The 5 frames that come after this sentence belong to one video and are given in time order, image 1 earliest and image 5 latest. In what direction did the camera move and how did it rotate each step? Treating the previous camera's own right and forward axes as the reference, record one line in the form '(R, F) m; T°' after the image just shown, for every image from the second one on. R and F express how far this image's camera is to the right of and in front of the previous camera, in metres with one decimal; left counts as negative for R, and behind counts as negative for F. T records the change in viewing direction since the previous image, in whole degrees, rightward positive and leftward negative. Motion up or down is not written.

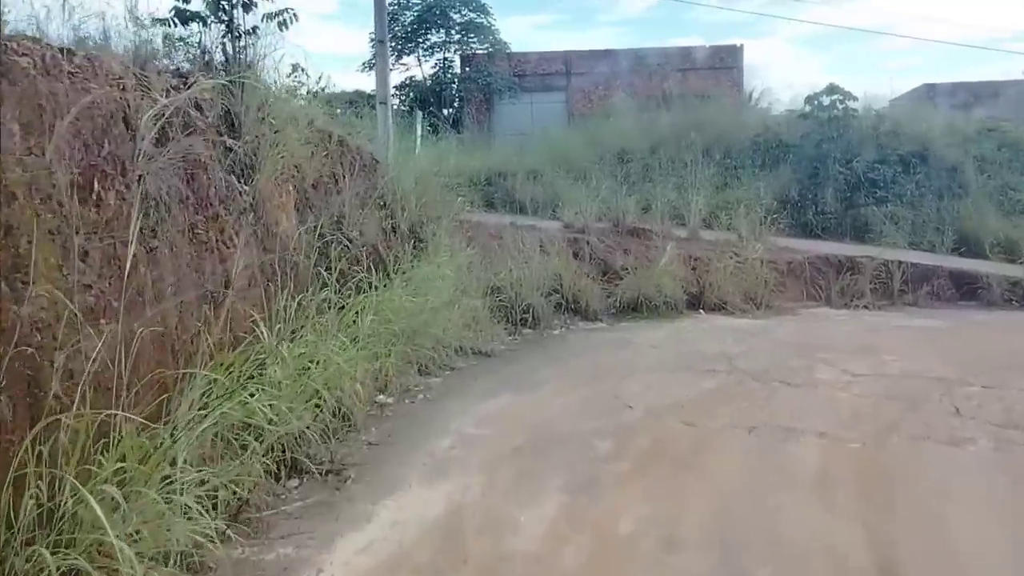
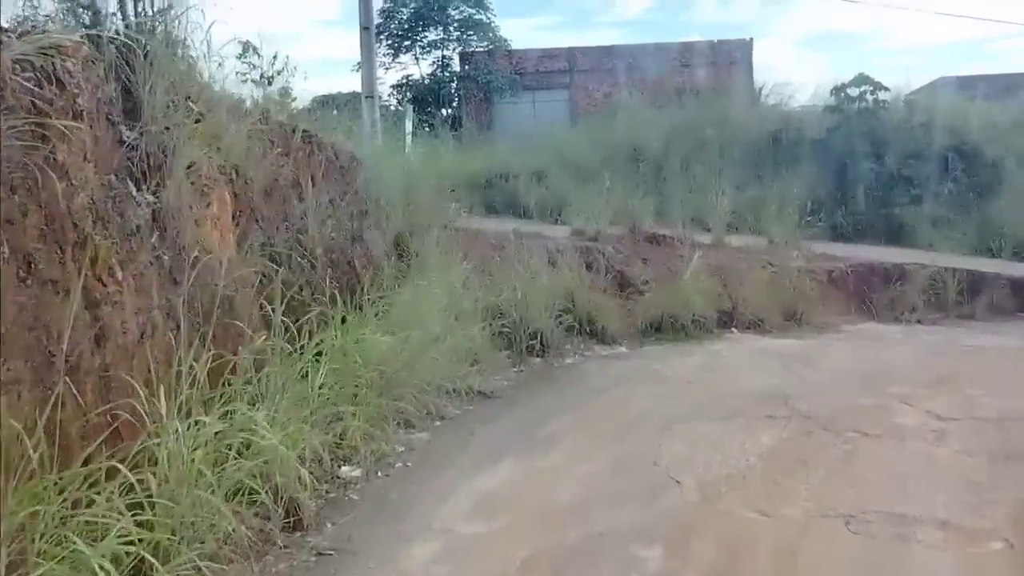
(0.0, +1.0) m; 0°
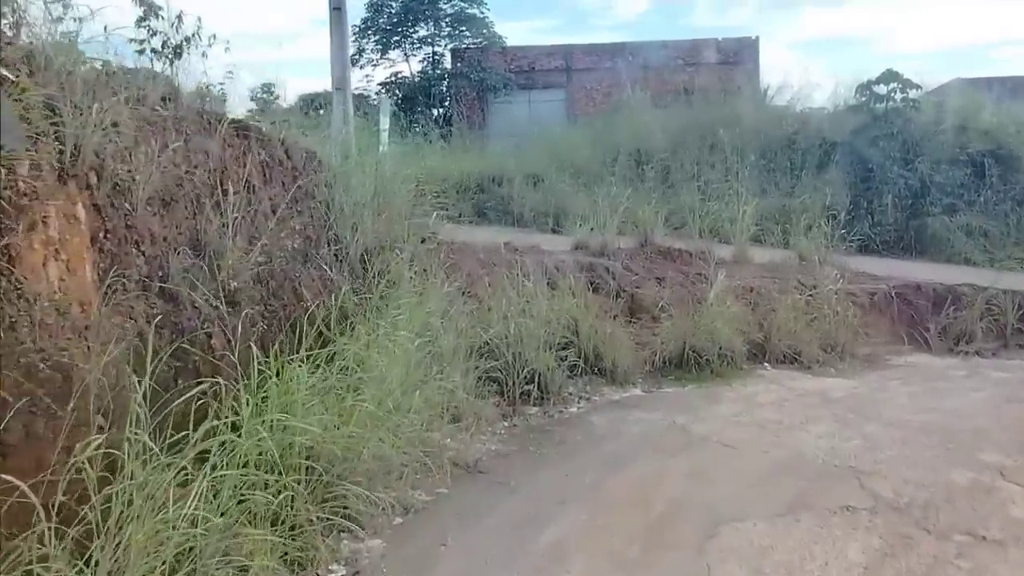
(0.0, +1.1) m; 0°
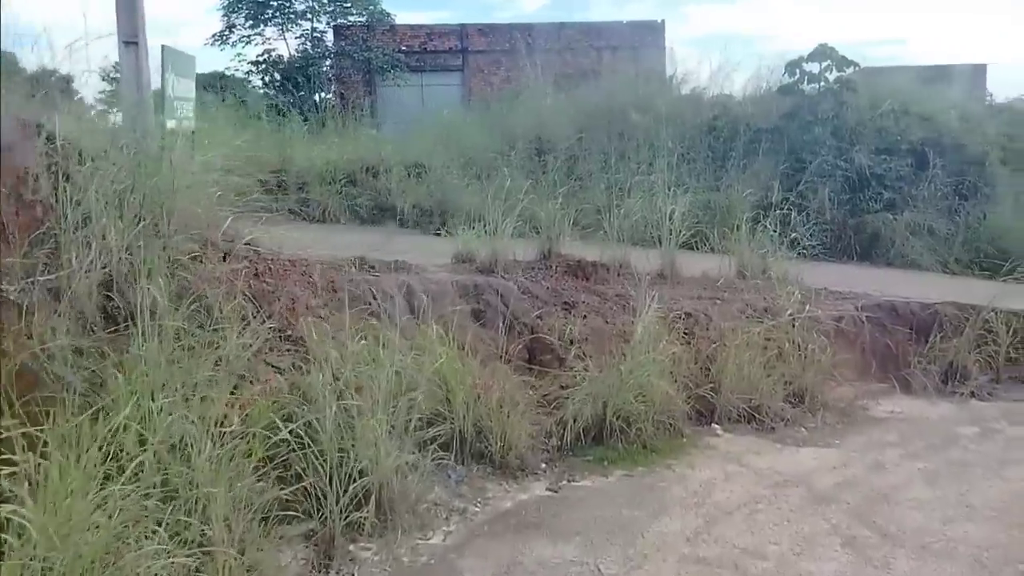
(+0.3, +1.7) m; +6°
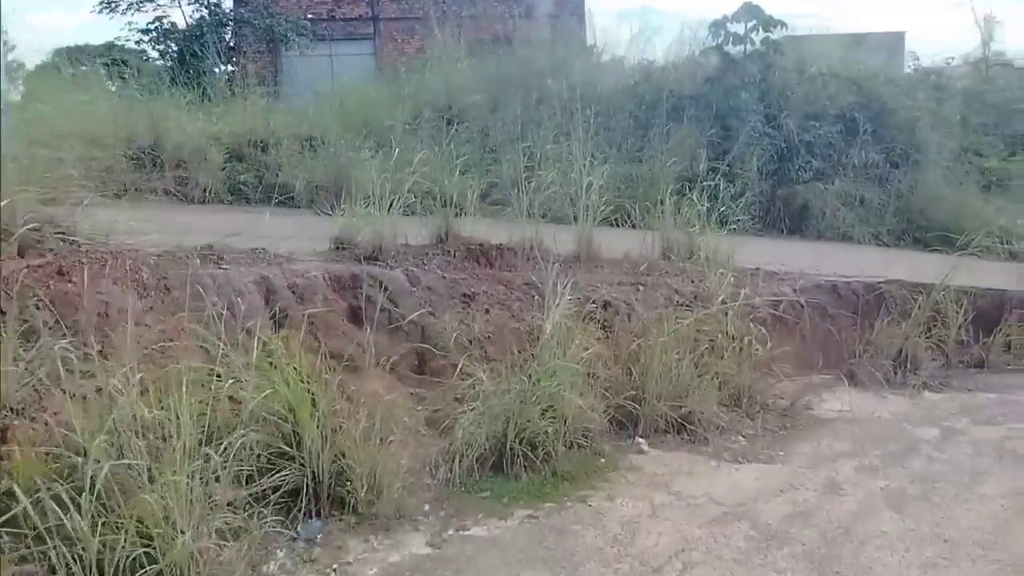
(+0.2, +0.7) m; +5°
